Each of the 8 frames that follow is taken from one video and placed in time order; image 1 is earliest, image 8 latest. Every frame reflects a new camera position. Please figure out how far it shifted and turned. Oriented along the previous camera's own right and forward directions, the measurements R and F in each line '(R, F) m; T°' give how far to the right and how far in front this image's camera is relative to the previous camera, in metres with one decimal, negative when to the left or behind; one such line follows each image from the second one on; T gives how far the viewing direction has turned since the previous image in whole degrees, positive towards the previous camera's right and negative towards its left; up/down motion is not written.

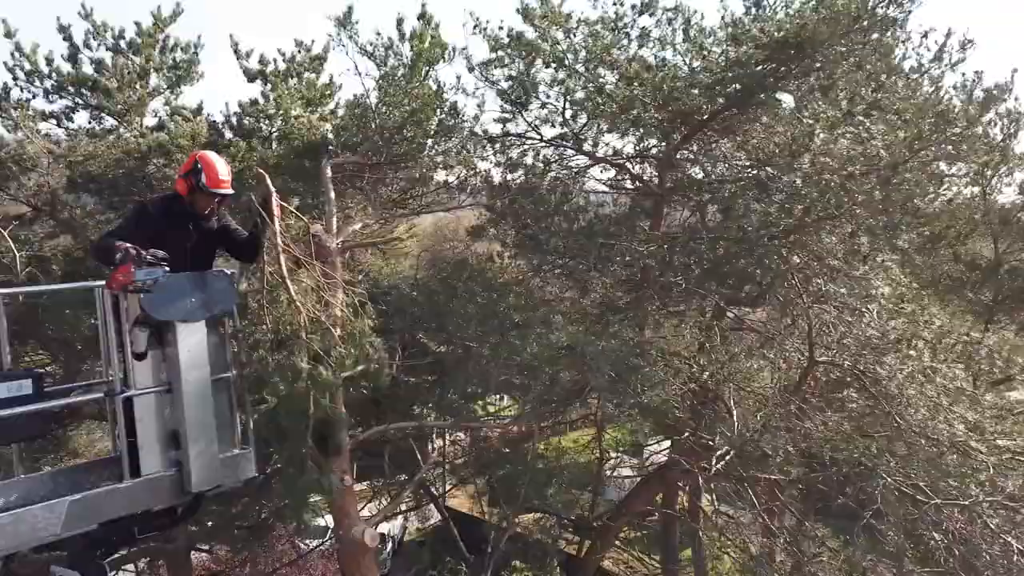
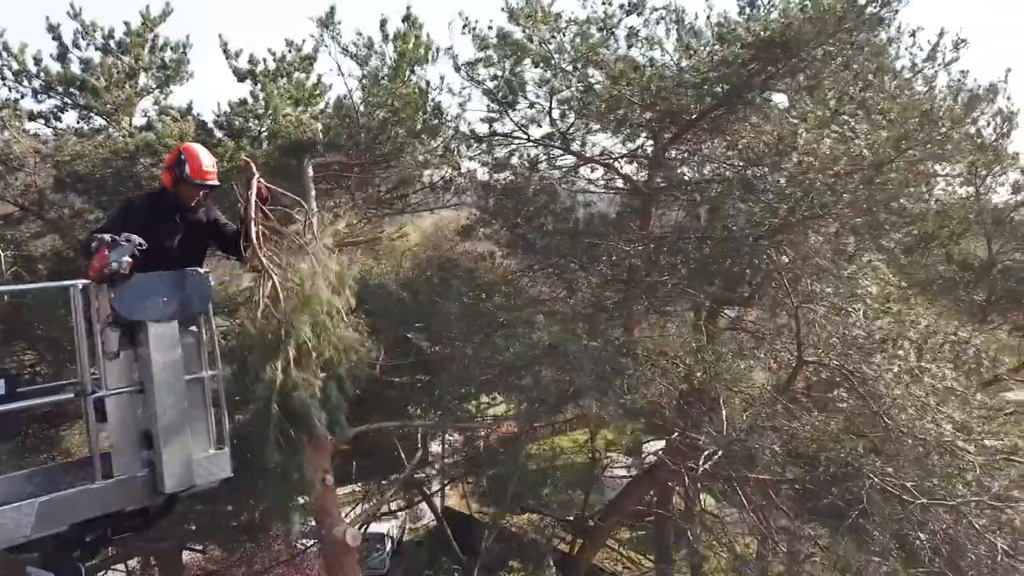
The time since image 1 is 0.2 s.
(+0.1, 0.0) m; 0°
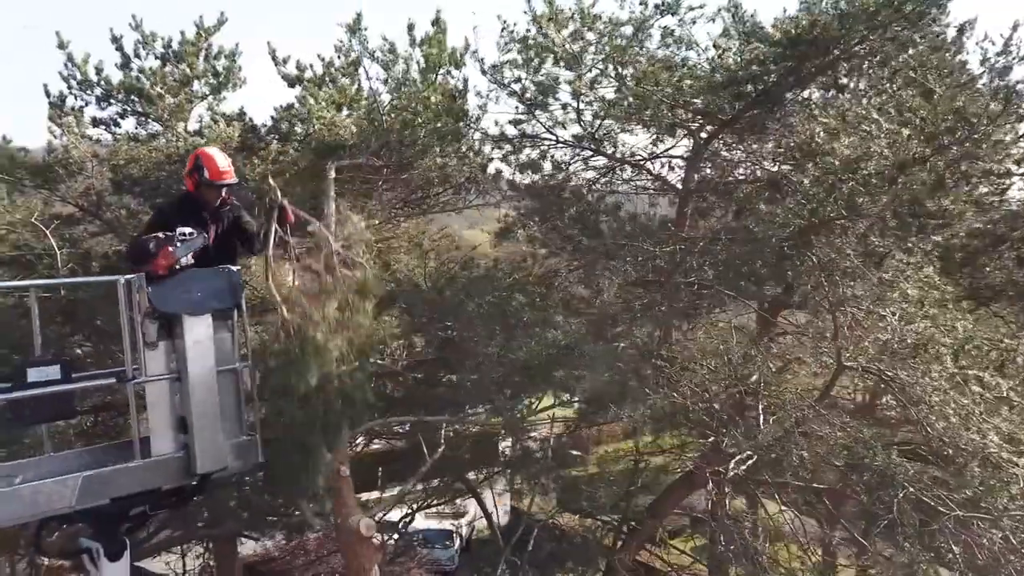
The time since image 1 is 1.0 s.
(+0.4, -0.1) m; -5°
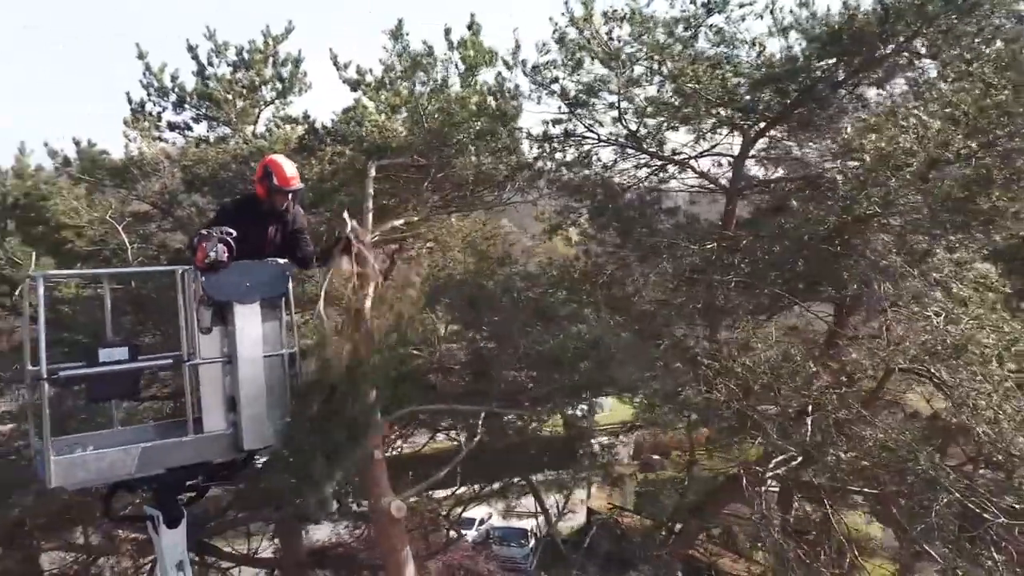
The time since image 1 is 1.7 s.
(+0.4, -0.2) m; -6°
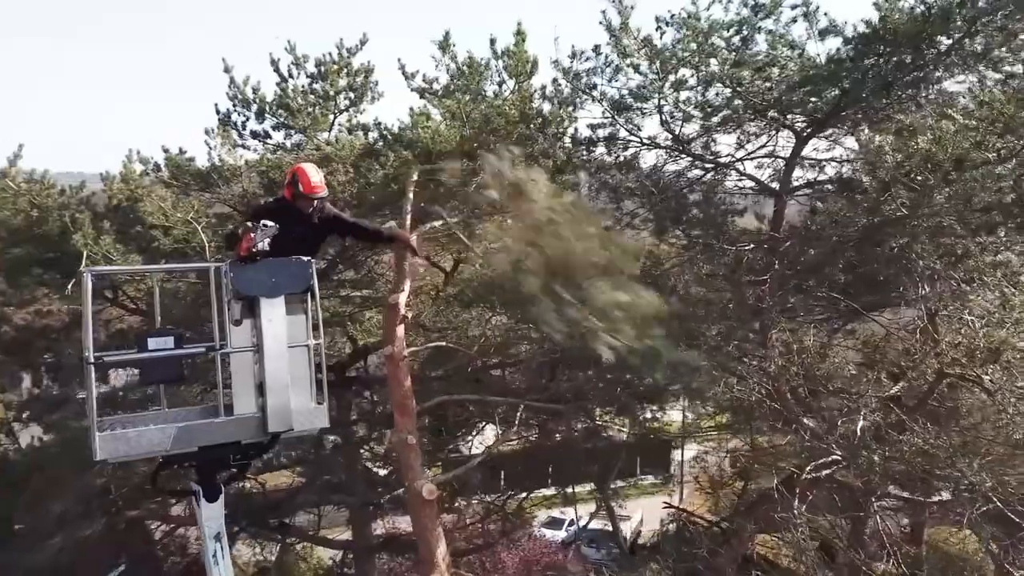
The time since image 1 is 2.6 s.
(+0.6, -0.3) m; -7°
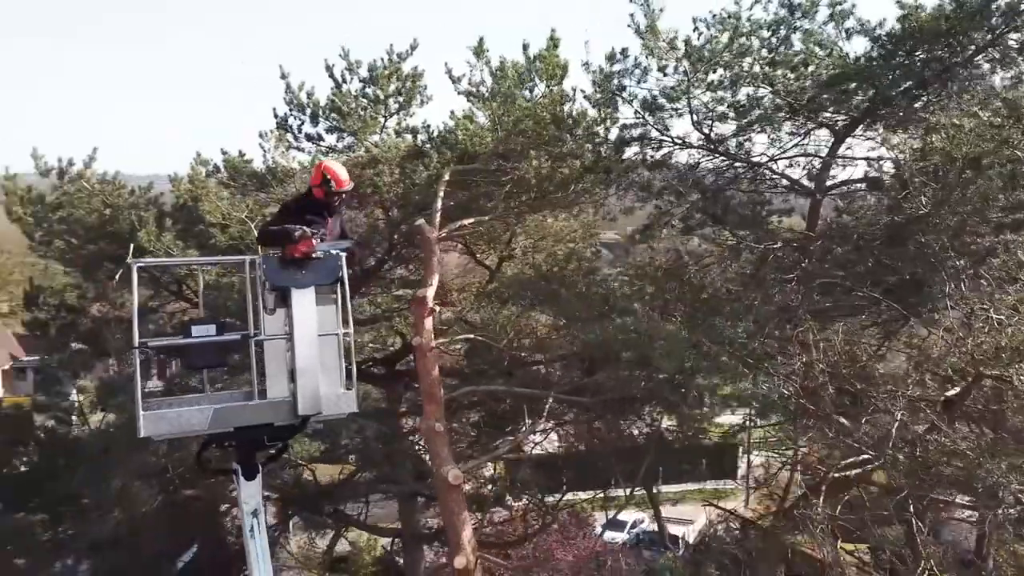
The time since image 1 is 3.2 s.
(+0.4, -0.2) m; -5°
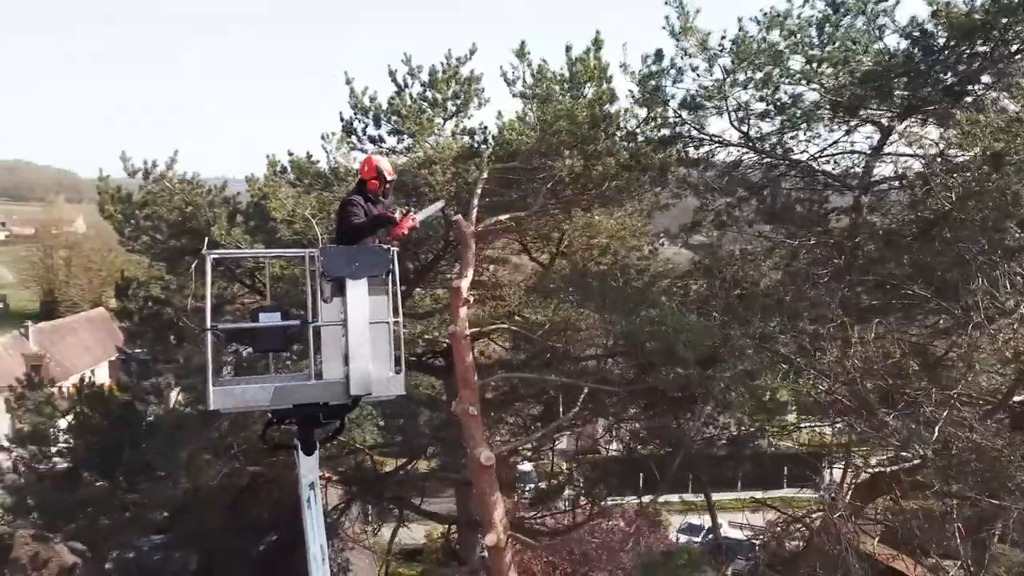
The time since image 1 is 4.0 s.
(+0.5, -0.3) m; -6°
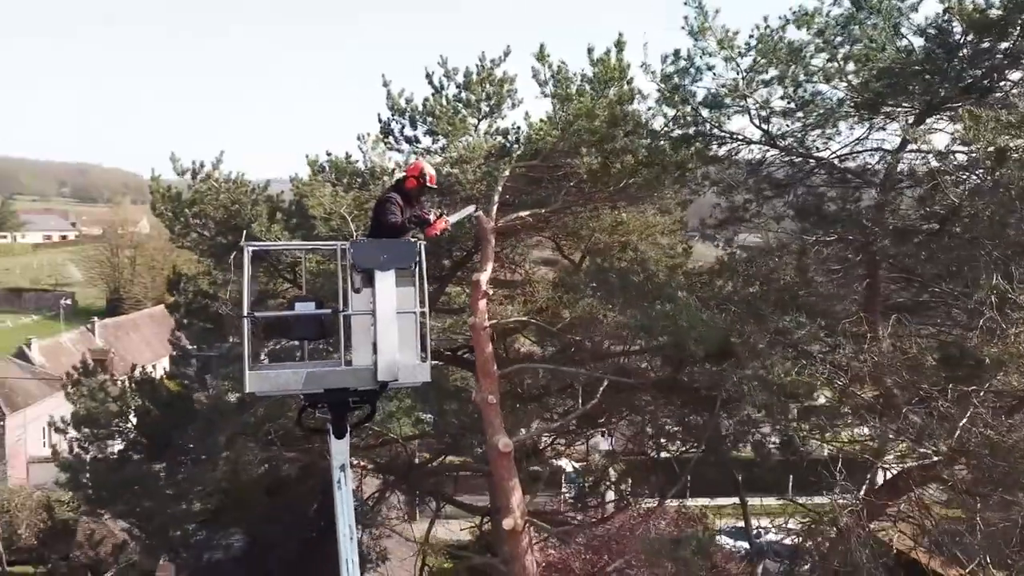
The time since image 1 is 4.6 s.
(+0.3, -0.2) m; -4°
